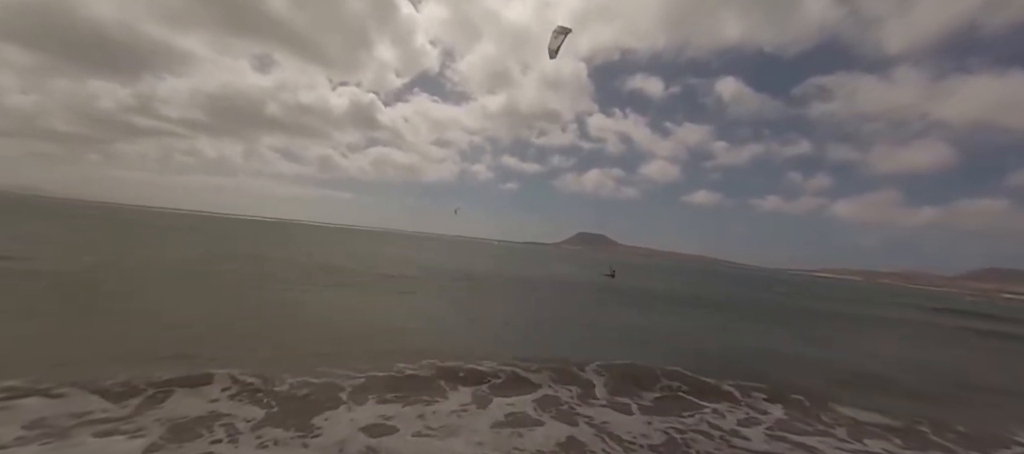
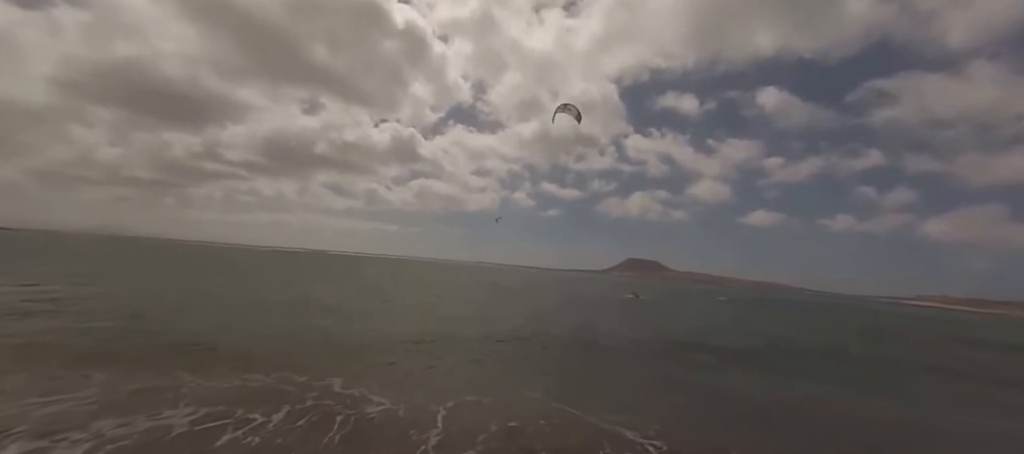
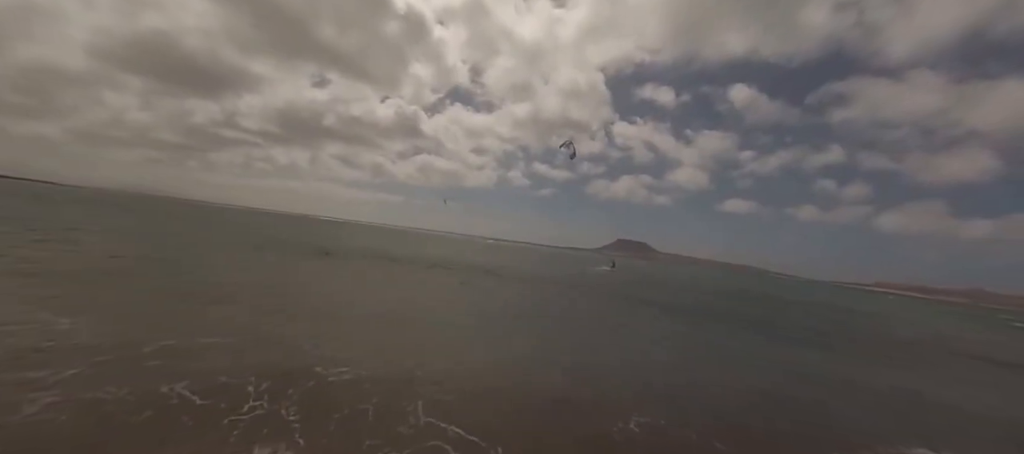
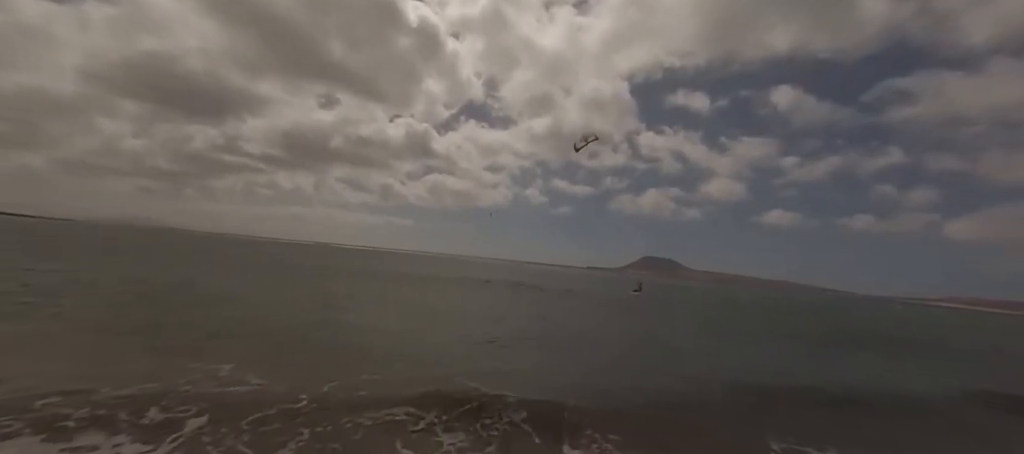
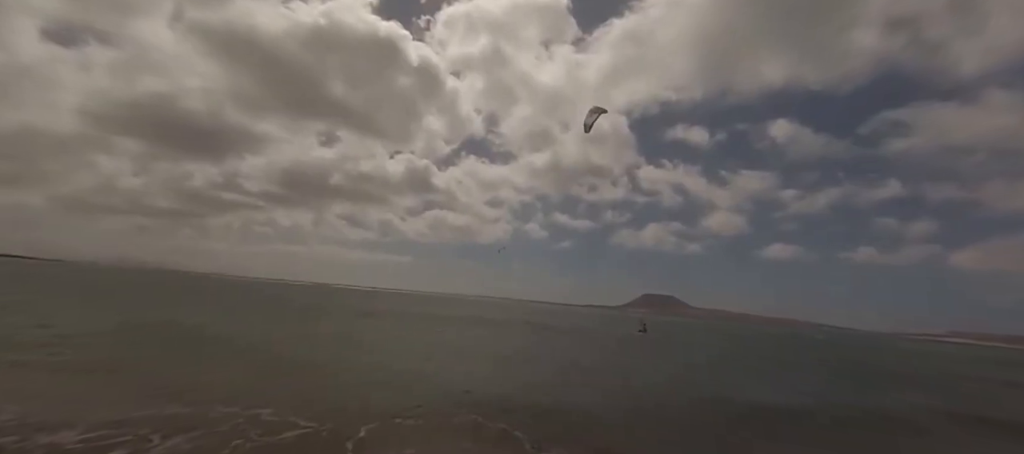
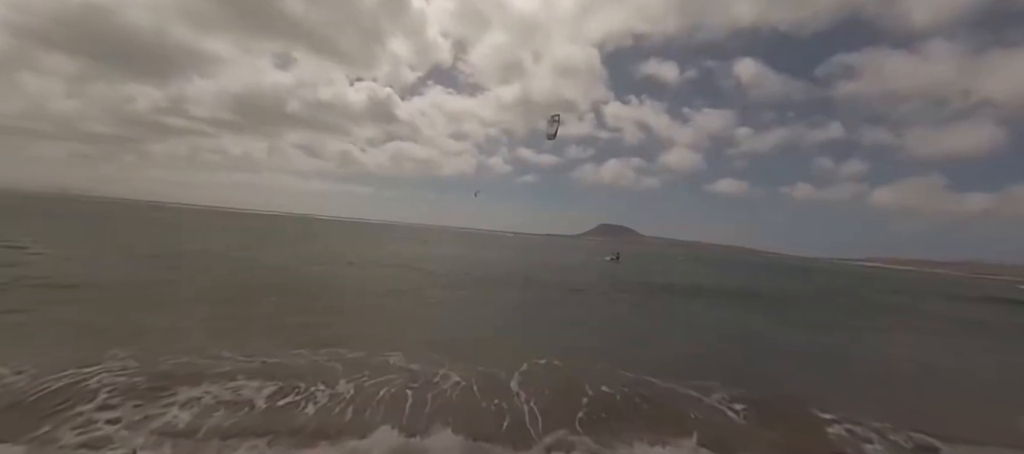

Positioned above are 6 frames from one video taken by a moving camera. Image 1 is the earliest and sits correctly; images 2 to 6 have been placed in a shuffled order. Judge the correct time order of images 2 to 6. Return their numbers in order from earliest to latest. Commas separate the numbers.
6, 2, 5, 4, 3
